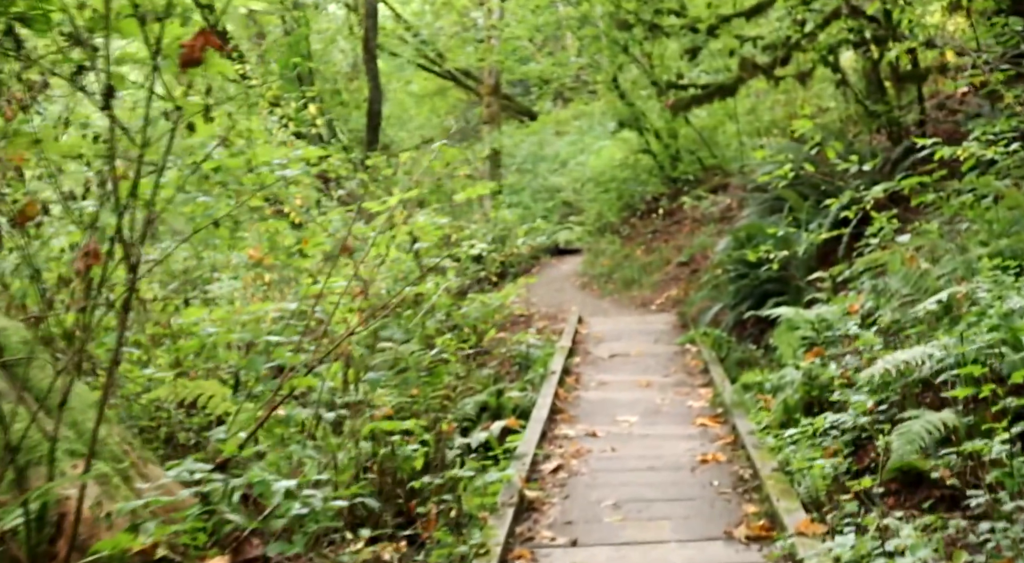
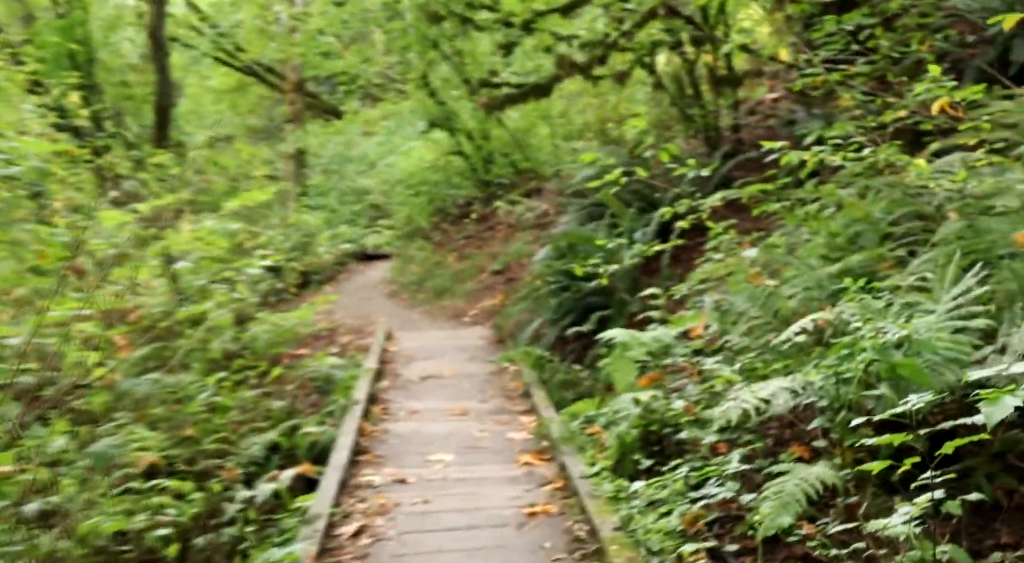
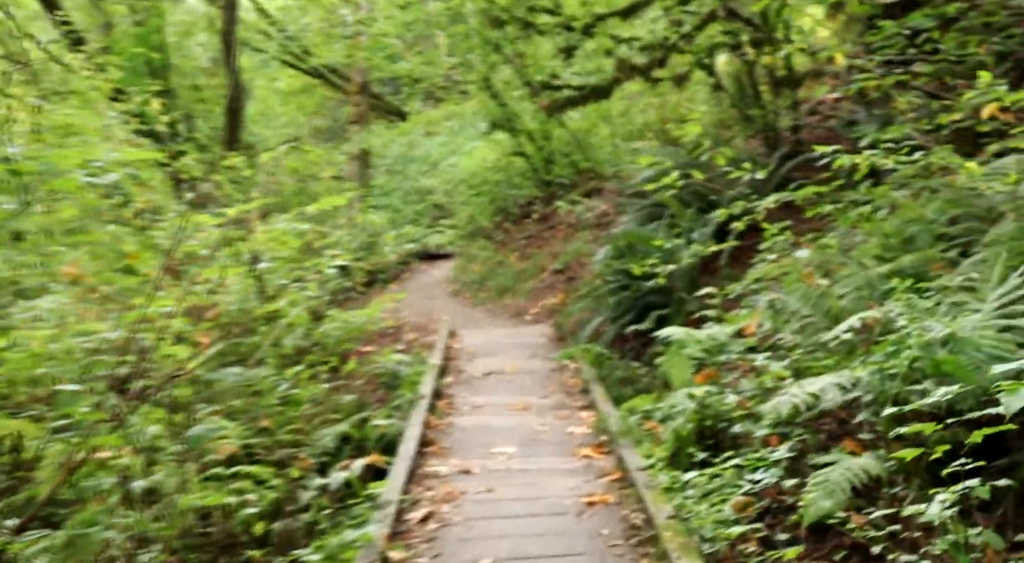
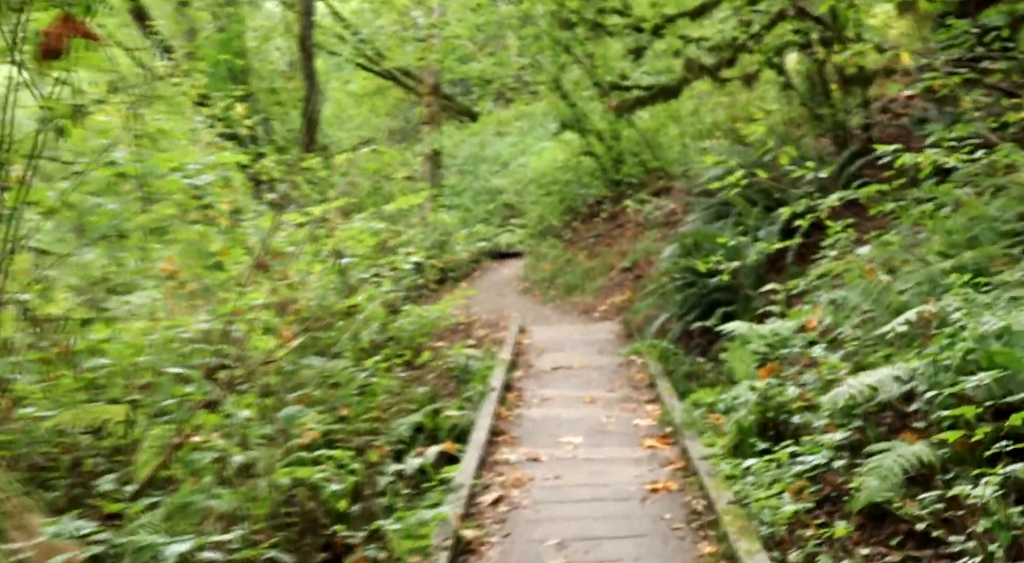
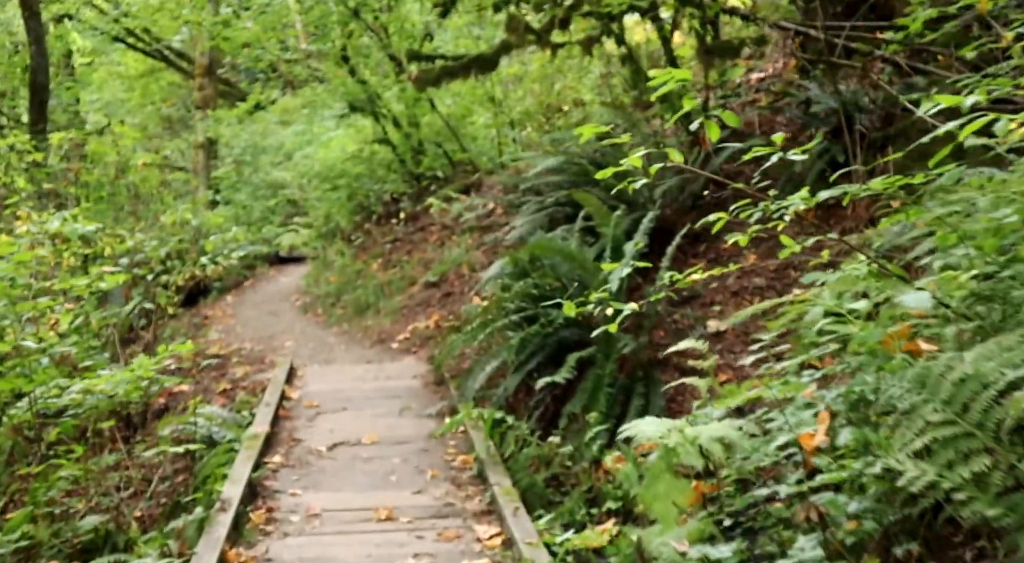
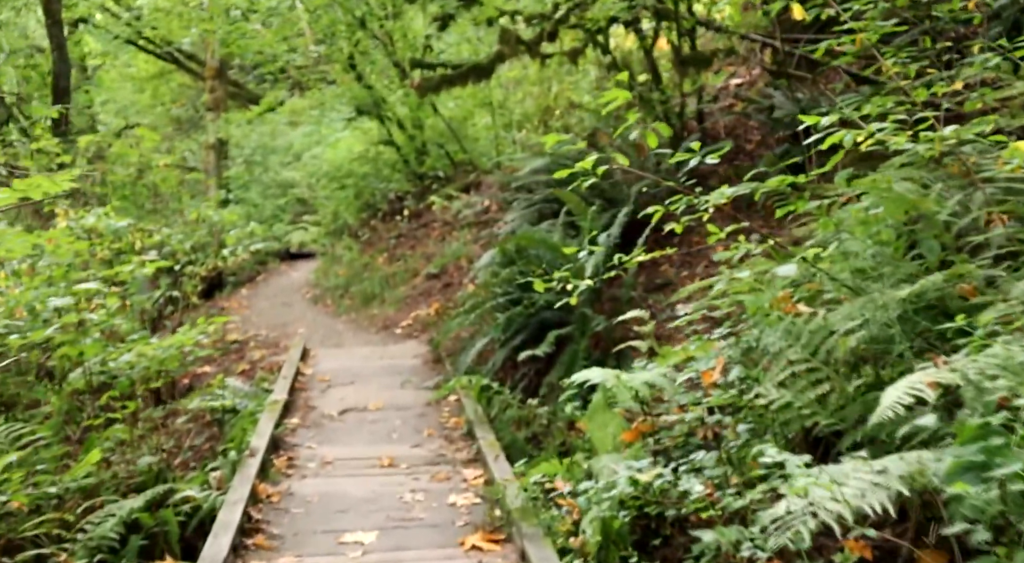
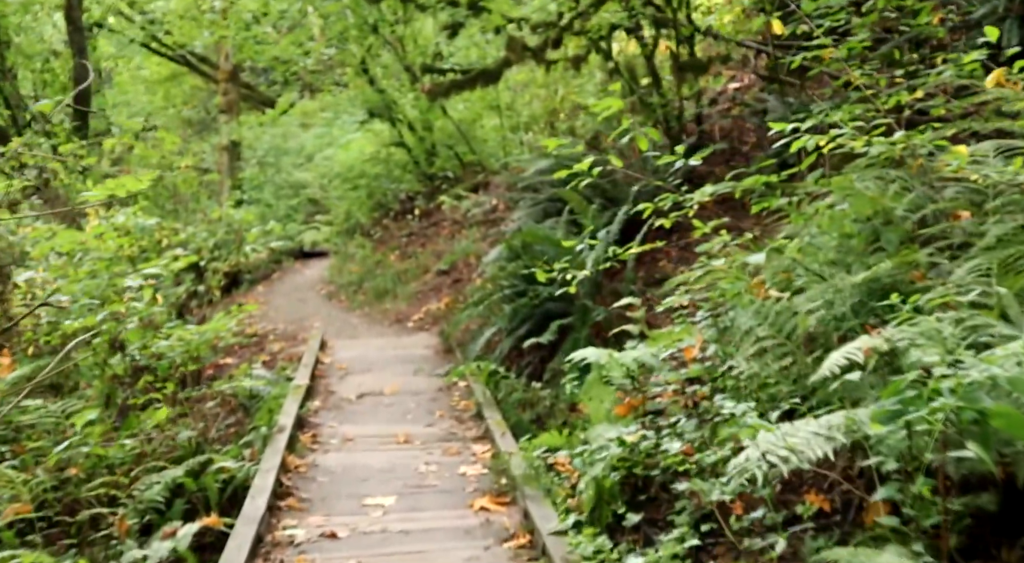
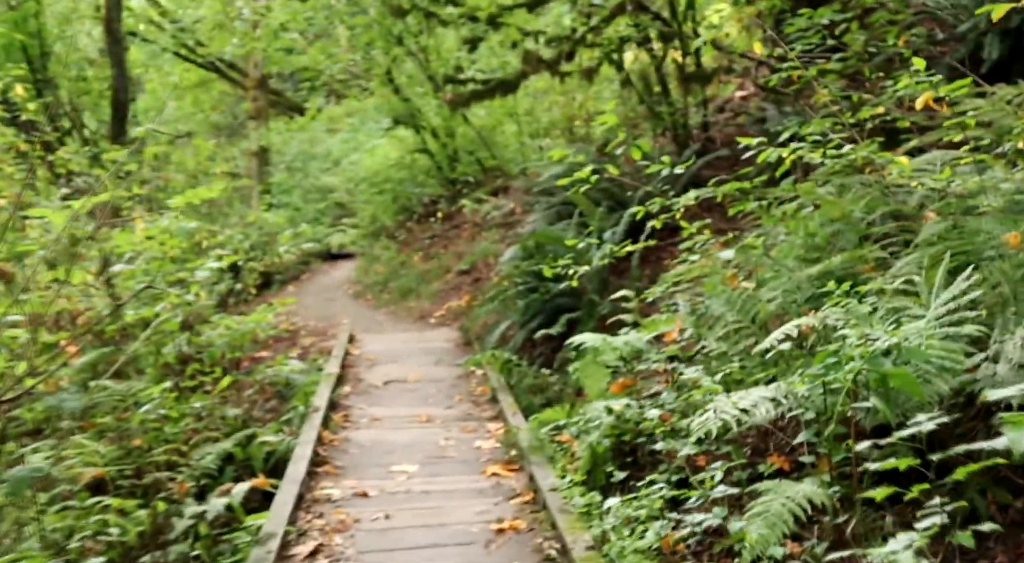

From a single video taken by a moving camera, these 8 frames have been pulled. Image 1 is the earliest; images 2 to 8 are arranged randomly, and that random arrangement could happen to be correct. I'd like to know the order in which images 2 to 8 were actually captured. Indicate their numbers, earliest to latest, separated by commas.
4, 3, 2, 8, 7, 6, 5
